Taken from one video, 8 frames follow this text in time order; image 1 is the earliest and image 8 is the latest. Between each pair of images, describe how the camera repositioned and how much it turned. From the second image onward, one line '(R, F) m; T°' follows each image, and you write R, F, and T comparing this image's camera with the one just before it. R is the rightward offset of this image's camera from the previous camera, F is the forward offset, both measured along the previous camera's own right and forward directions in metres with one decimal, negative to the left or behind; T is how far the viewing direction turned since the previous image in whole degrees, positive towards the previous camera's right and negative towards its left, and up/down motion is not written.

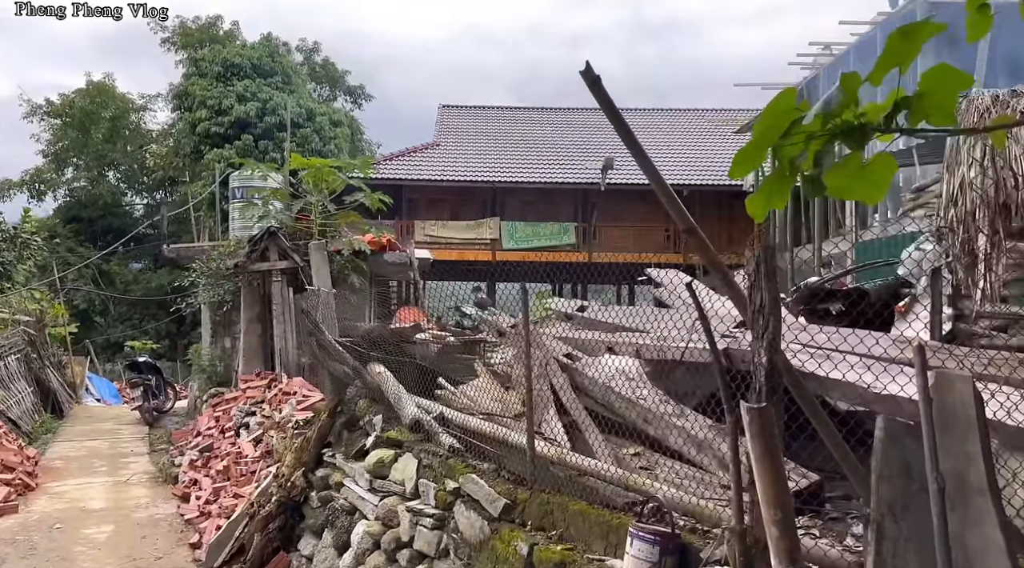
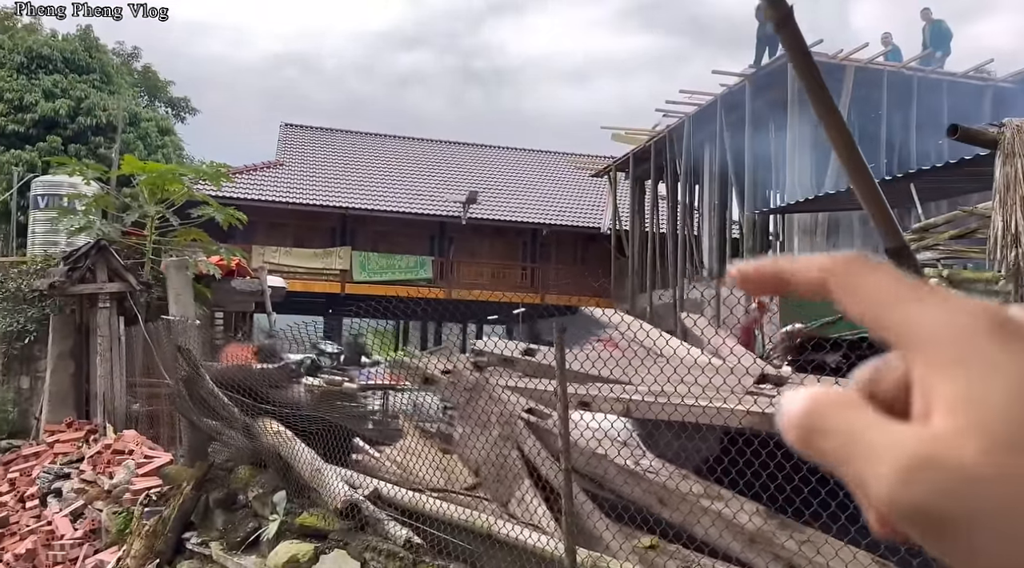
(-0.9, +1.9) m; +11°
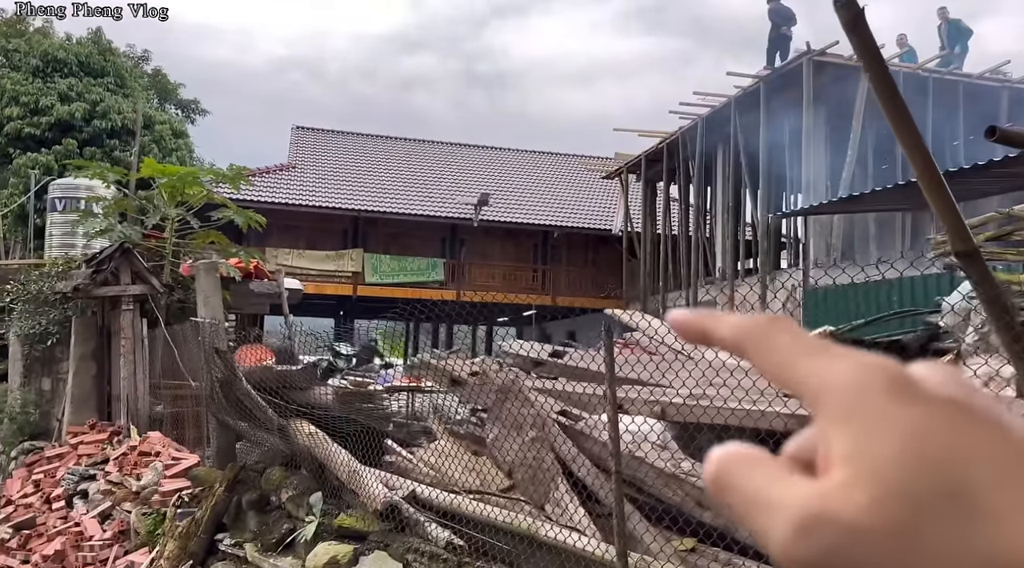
(-0.2, 0.0) m; 0°
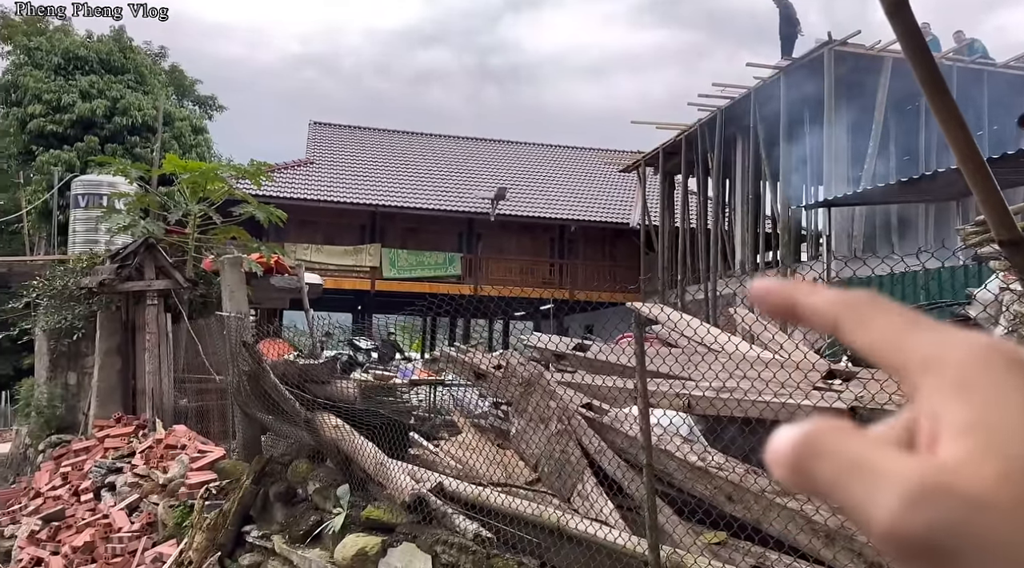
(-0.1, -0.1) m; -1°
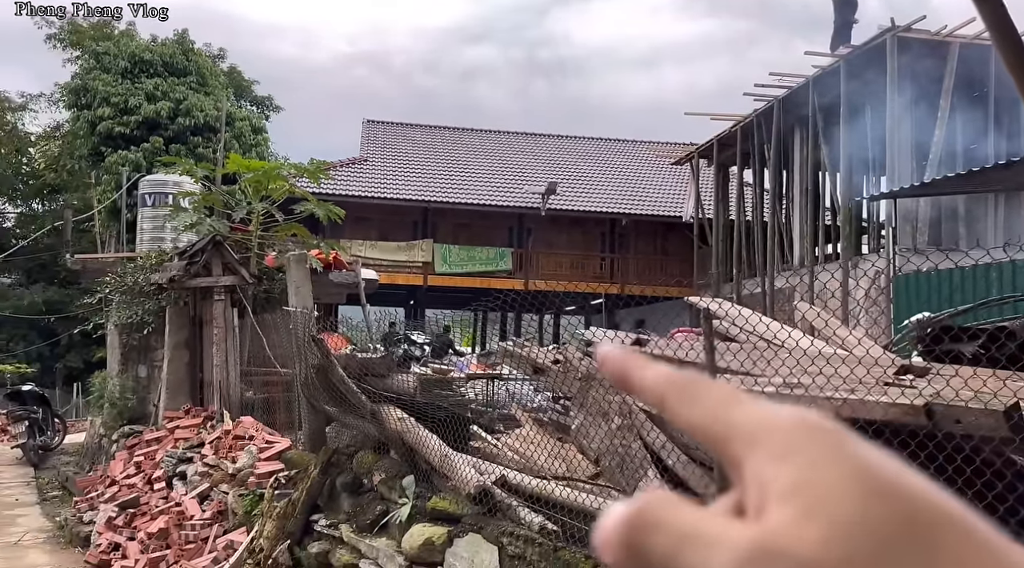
(-0.1, -0.2) m; -2°
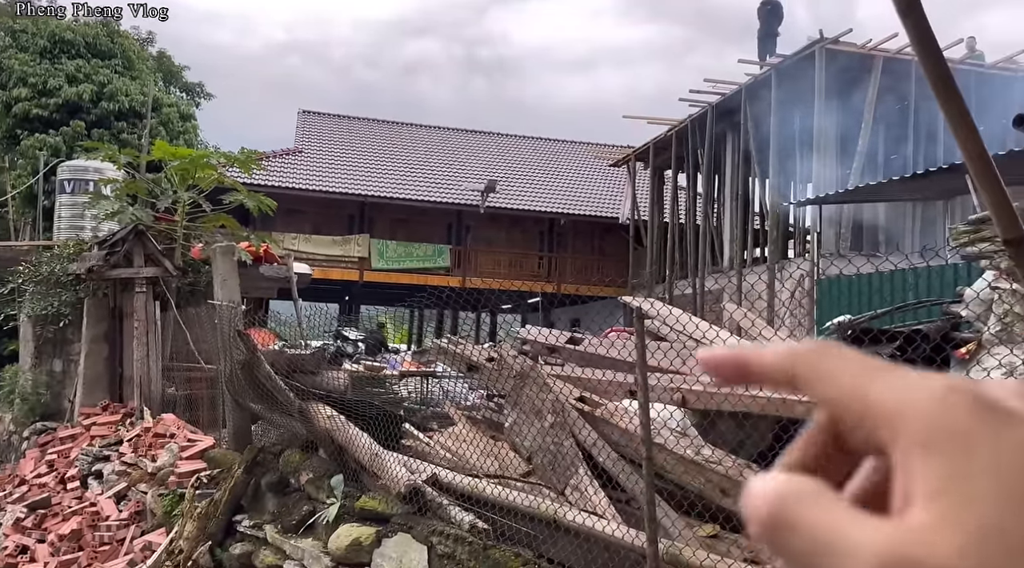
(0.0, +0.2) m; +3°
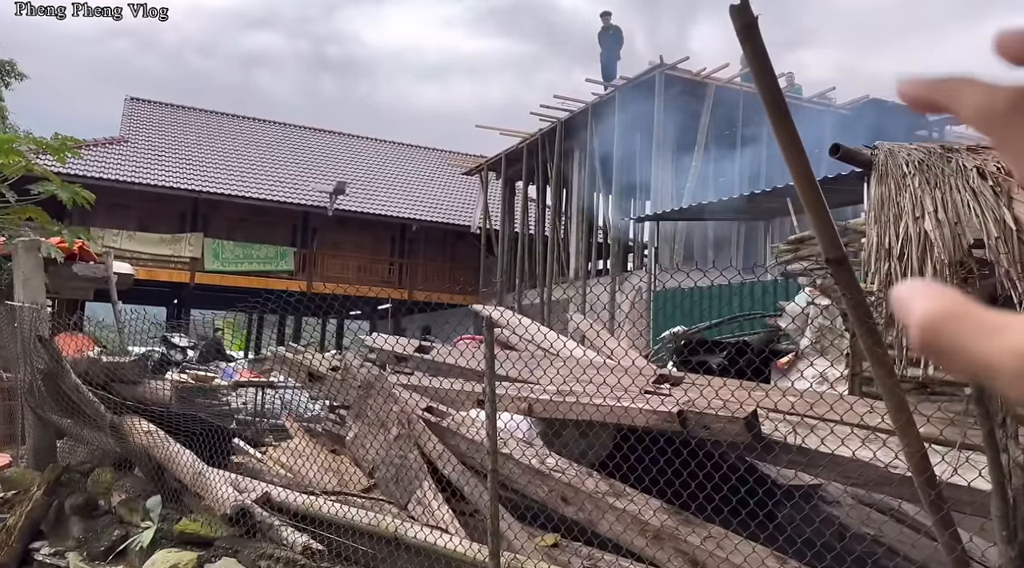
(0.0, +0.5) m; +8°
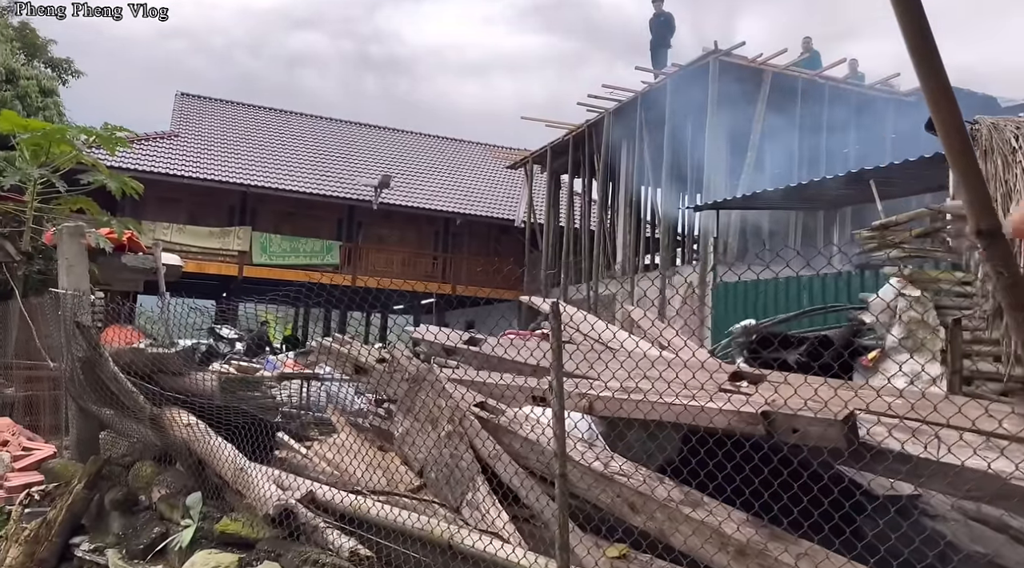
(-0.1, +0.3) m; -3°
